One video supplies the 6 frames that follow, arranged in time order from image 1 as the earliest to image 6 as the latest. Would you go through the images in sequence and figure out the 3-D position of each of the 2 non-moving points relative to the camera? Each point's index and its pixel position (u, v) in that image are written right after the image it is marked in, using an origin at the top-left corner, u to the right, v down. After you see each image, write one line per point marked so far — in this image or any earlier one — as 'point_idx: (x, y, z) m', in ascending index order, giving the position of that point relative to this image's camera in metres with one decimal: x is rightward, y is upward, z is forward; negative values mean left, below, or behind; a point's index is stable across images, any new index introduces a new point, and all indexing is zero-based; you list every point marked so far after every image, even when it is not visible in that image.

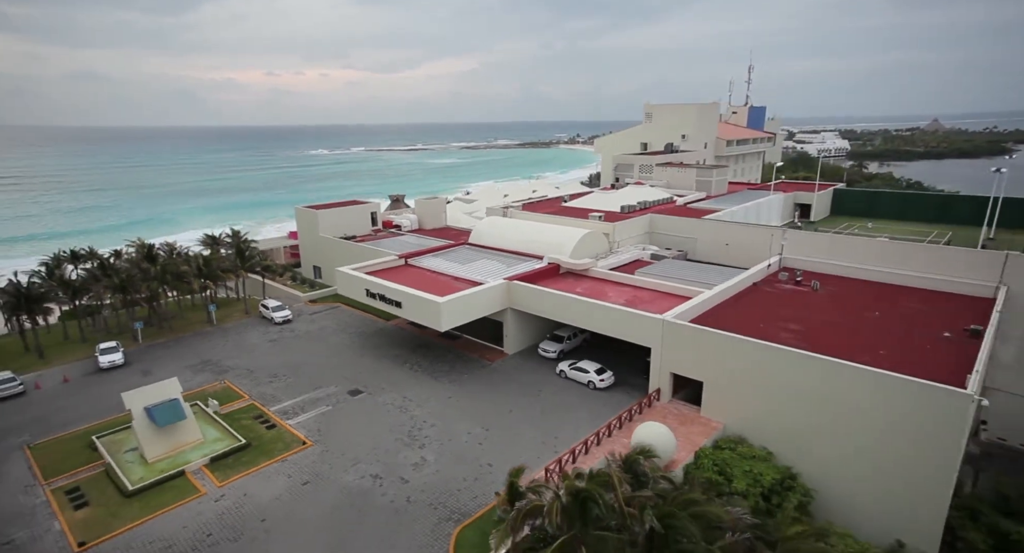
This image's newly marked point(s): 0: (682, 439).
0: (+5.3, -5.1, +18.0) m
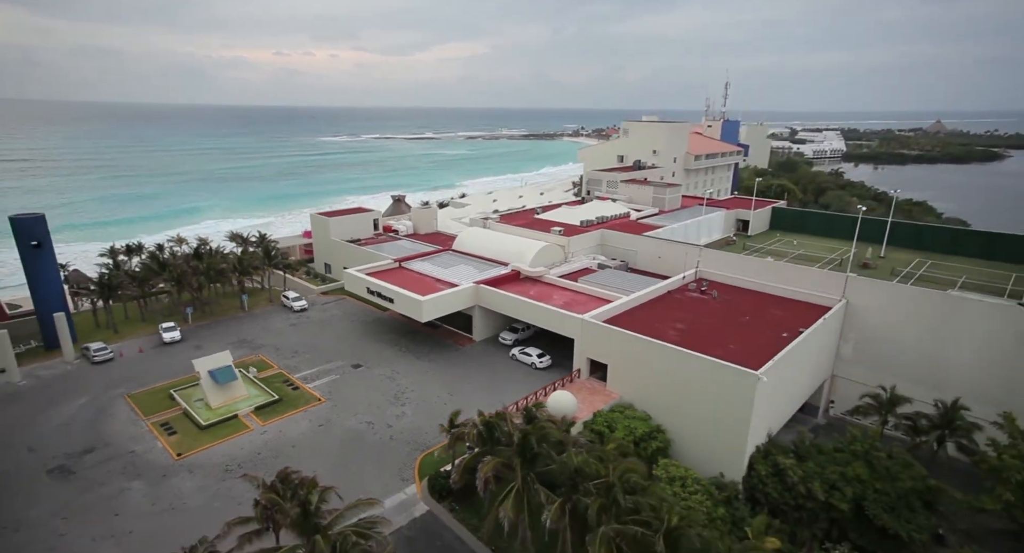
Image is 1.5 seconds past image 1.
0: (+3.3, -5.6, +25.3) m
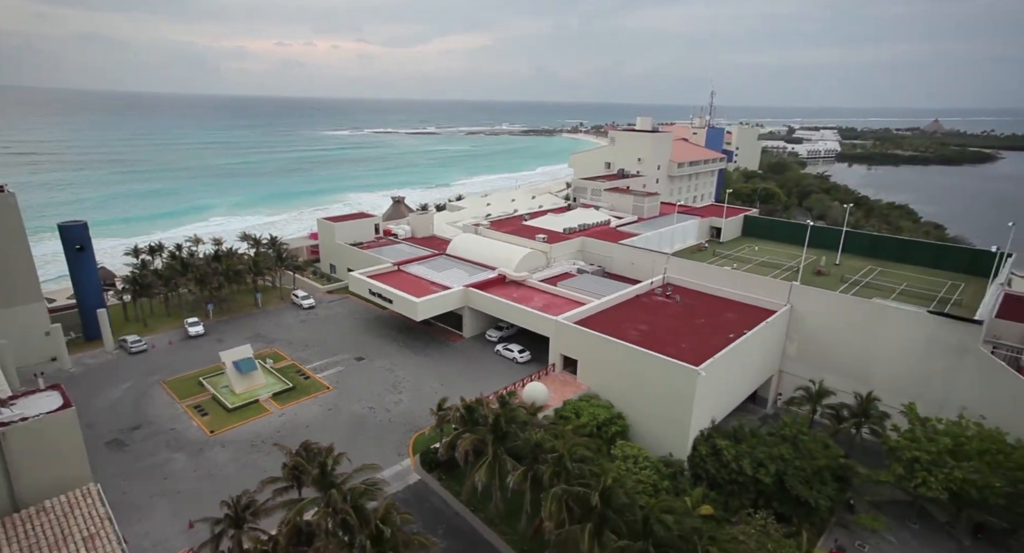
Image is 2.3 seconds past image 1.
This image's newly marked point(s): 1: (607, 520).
0: (+2.3, -6.0, +29.3) m
1: (+2.9, -7.4, +17.3) m
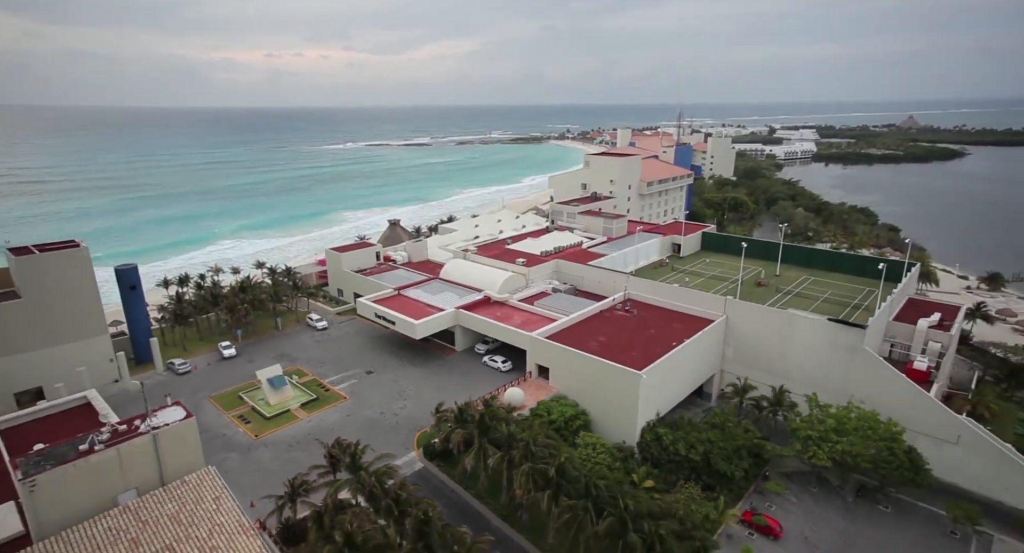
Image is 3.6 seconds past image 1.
0: (+1.3, -7.5, +36.0) m
1: (+2.1, -8.8, +23.9) m
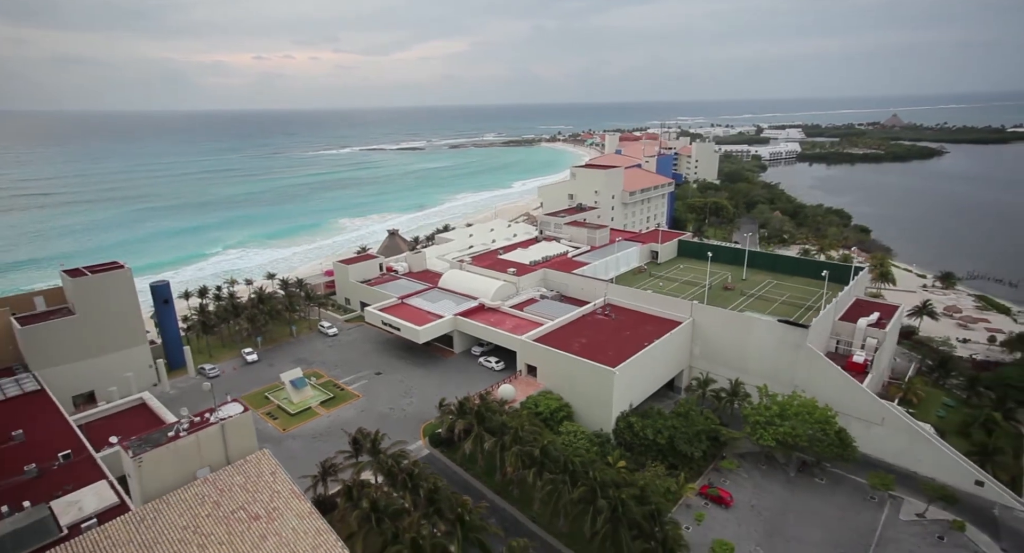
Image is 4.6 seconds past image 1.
0: (+0.8, -8.3, +41.2) m
1: (+1.6, -9.6, +29.2) m
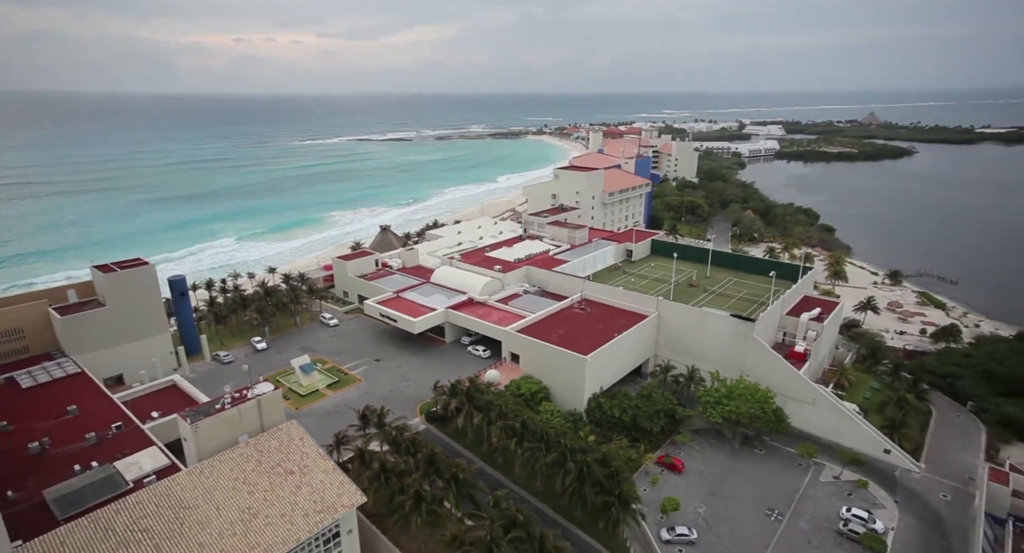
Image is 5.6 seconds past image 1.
0: (-0.4, -8.1, +46.6) m
1: (+0.7, -9.7, +34.7) m
